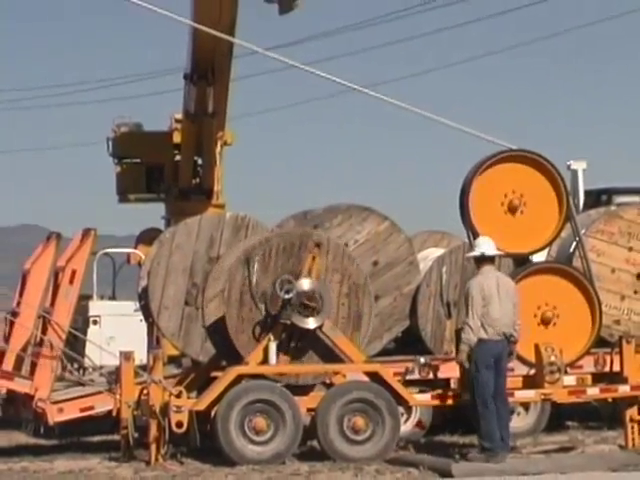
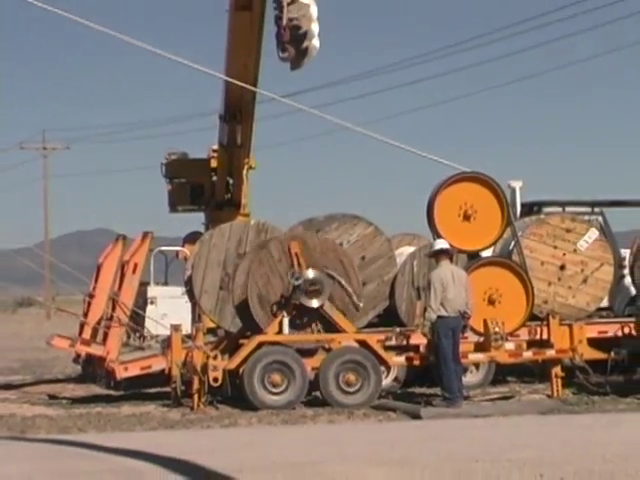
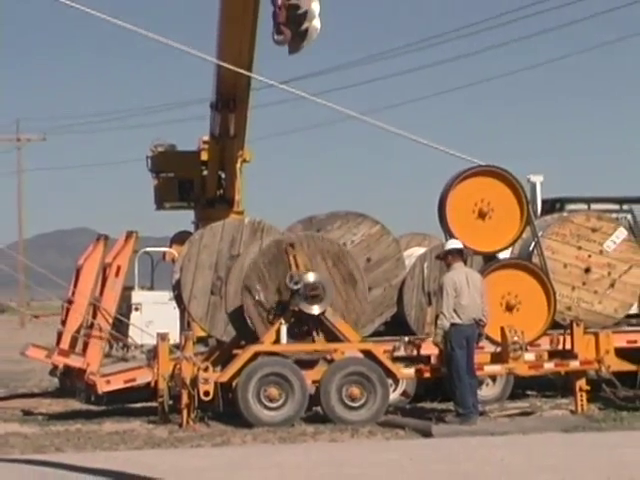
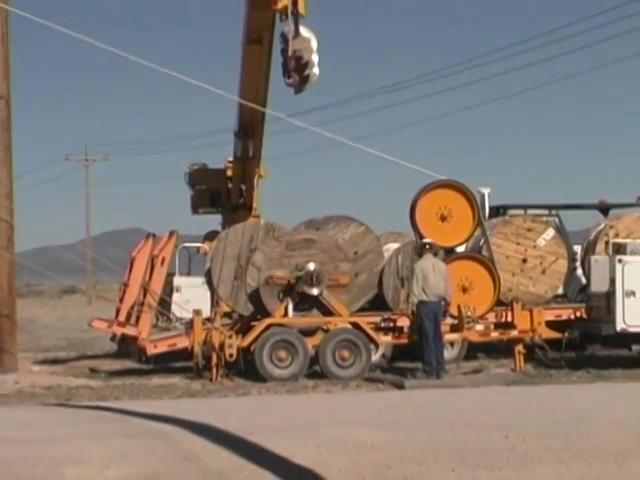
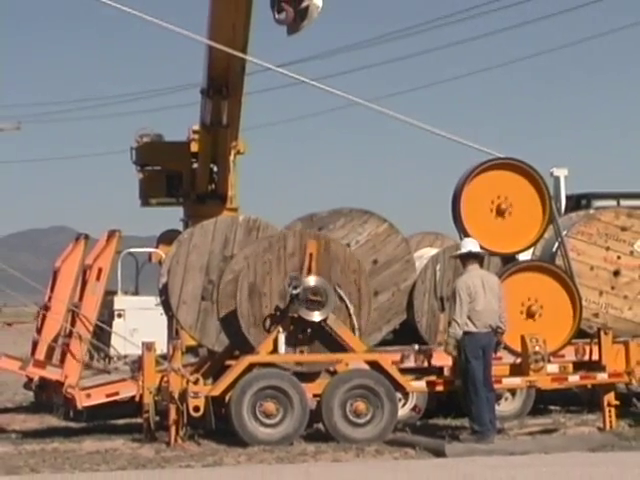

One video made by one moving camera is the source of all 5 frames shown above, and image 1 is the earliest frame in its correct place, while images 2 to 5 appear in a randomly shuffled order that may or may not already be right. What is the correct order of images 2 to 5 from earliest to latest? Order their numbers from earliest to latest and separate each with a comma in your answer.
5, 3, 2, 4
